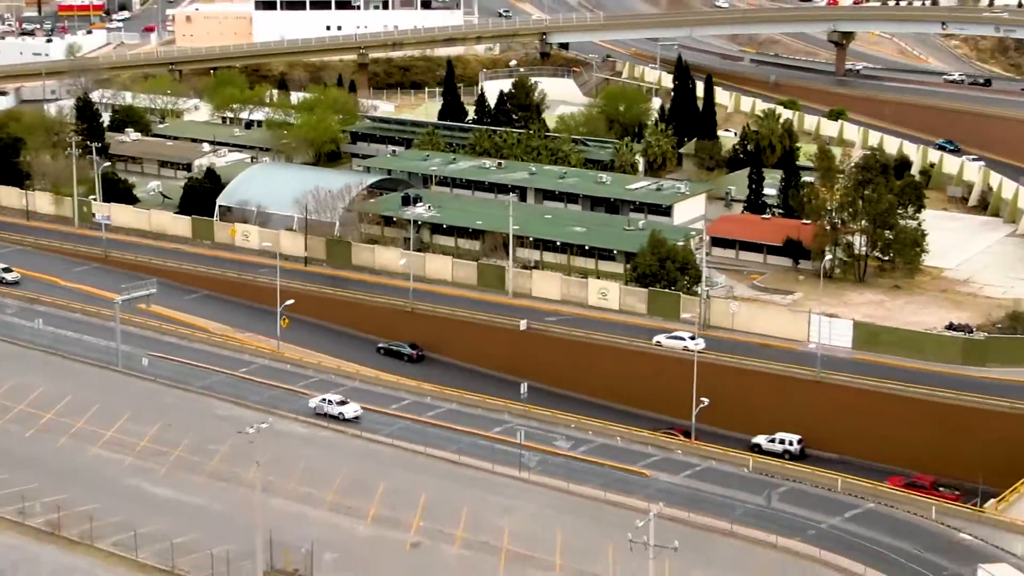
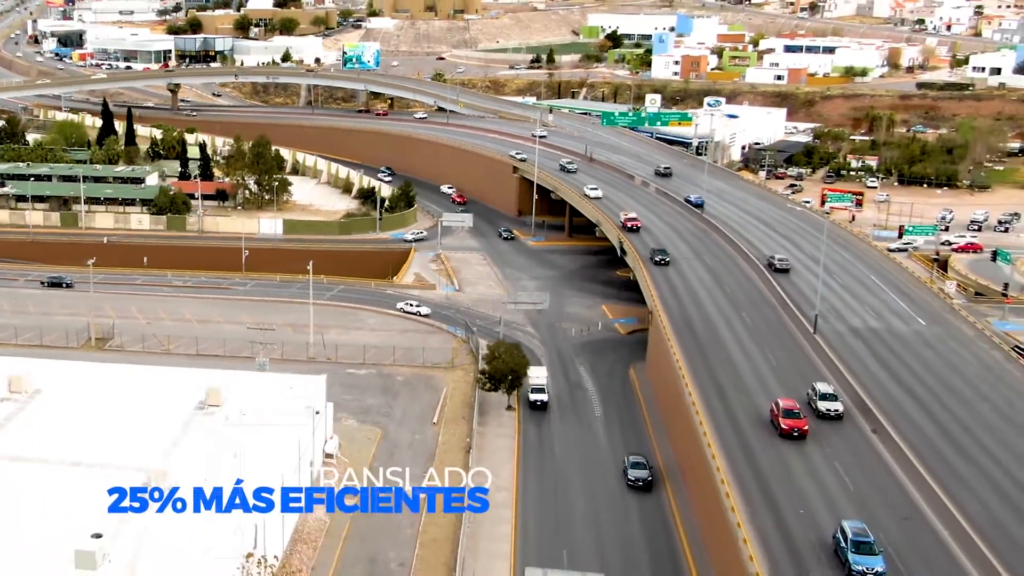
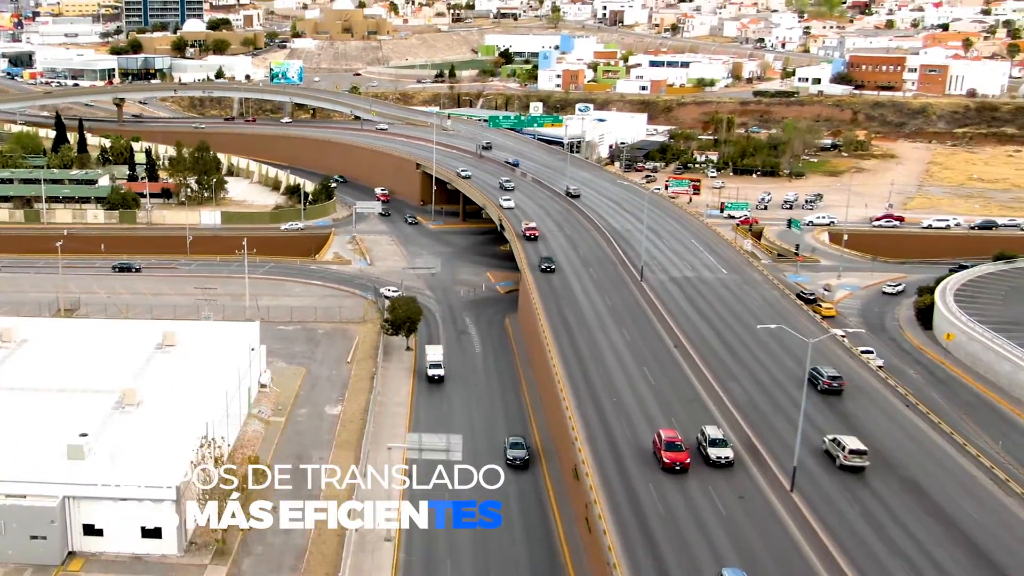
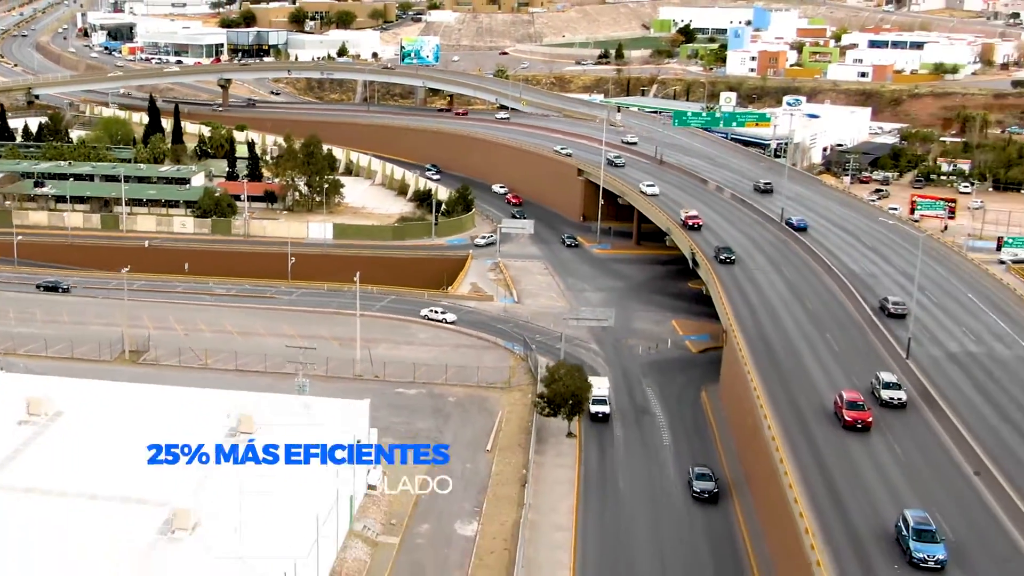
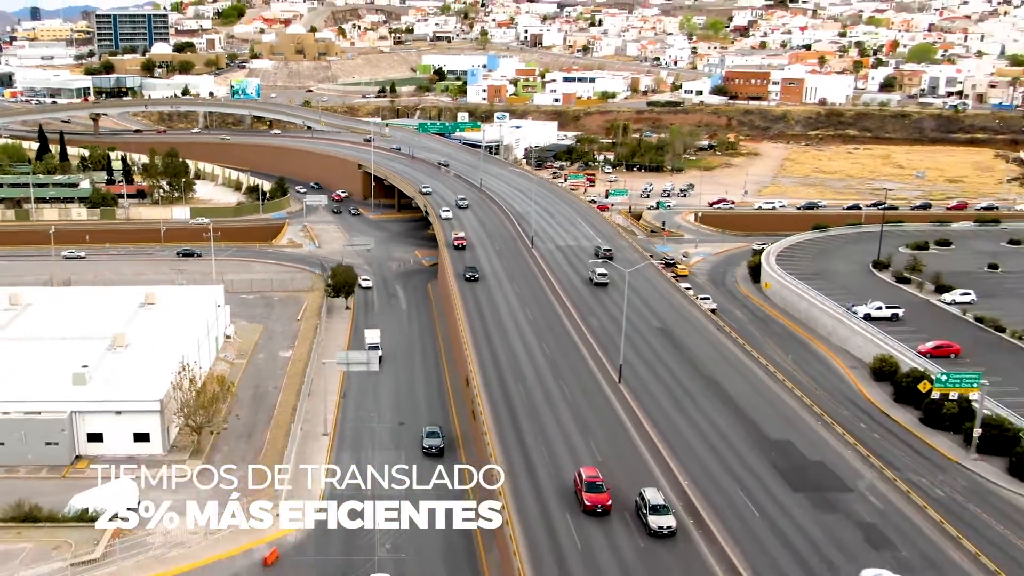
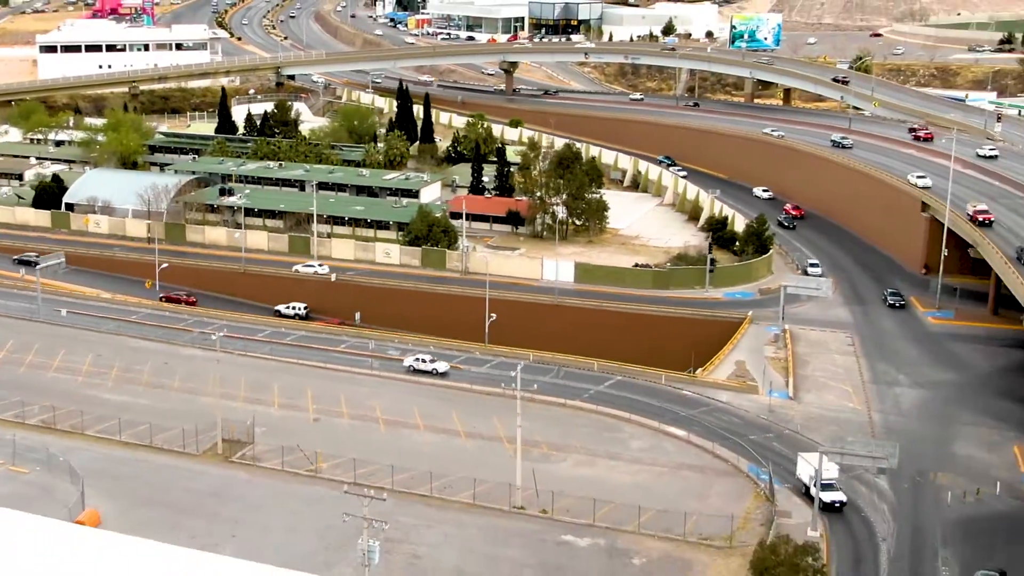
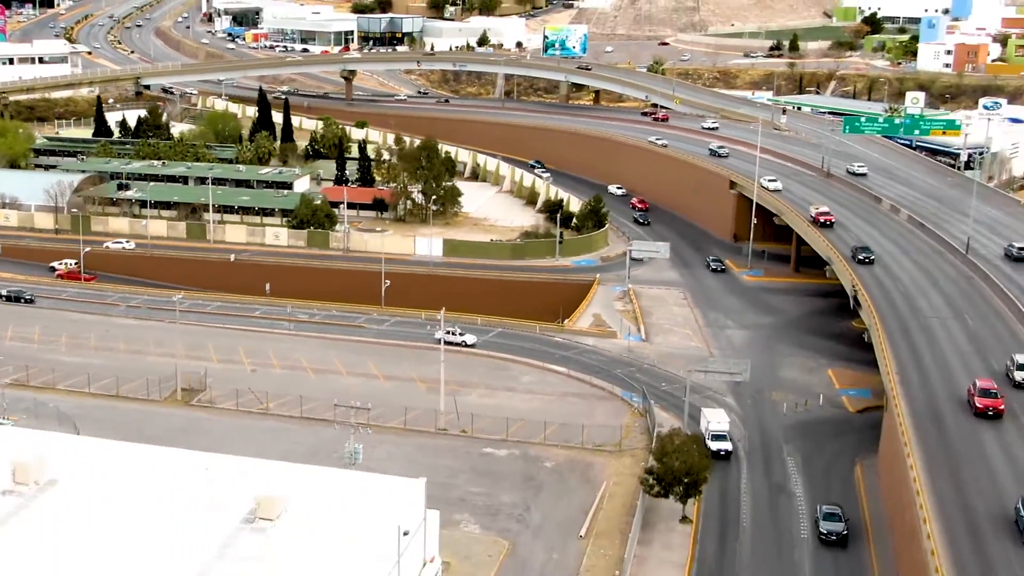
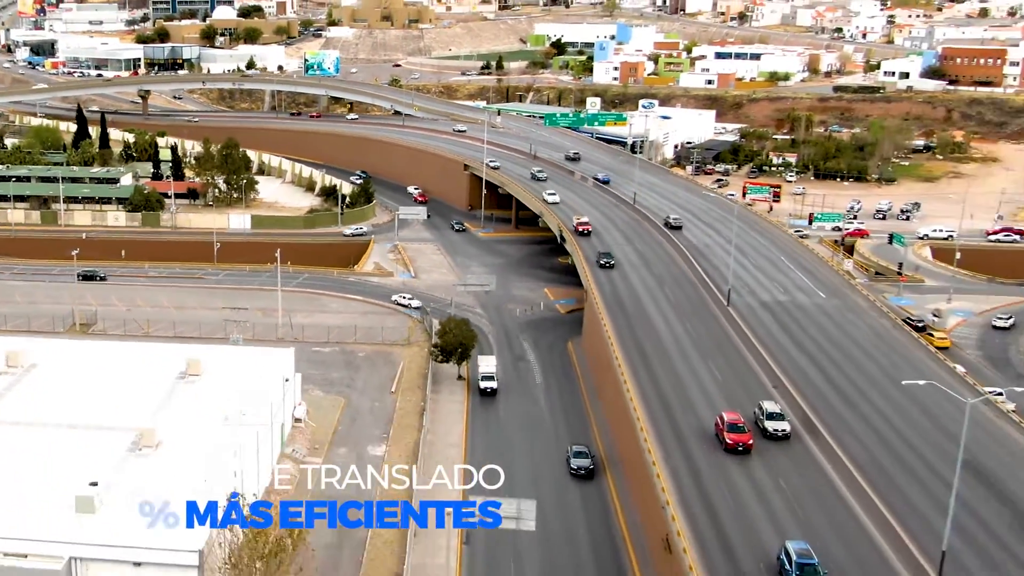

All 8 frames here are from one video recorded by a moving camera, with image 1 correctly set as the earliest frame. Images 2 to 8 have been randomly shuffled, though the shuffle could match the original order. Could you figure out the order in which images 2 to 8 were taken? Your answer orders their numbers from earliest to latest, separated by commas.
6, 7, 4, 2, 8, 3, 5
